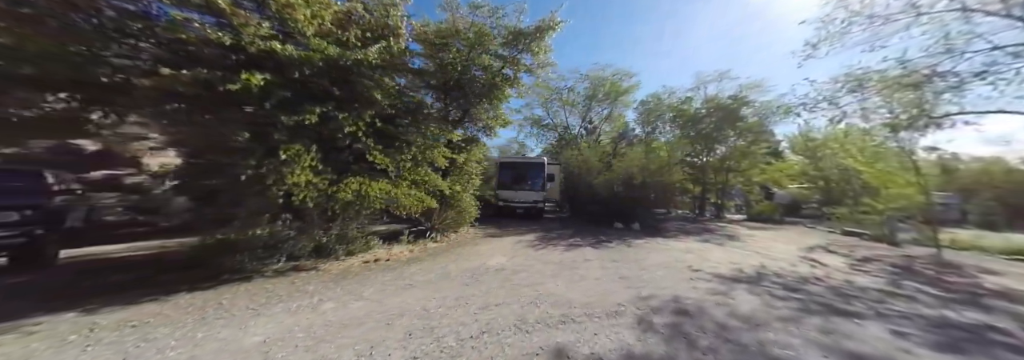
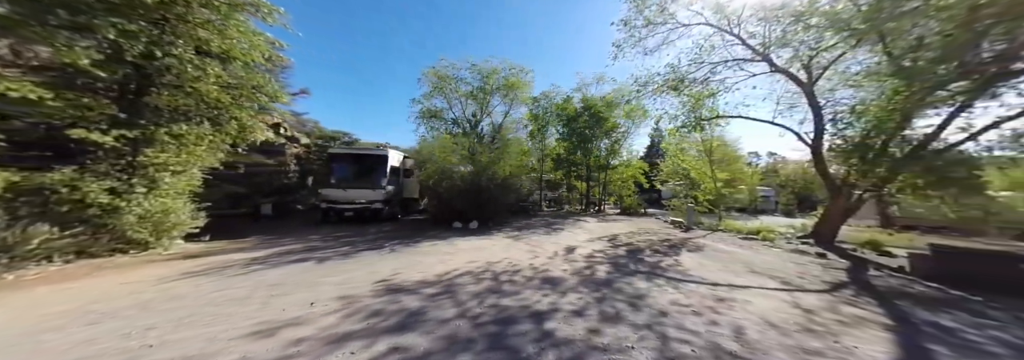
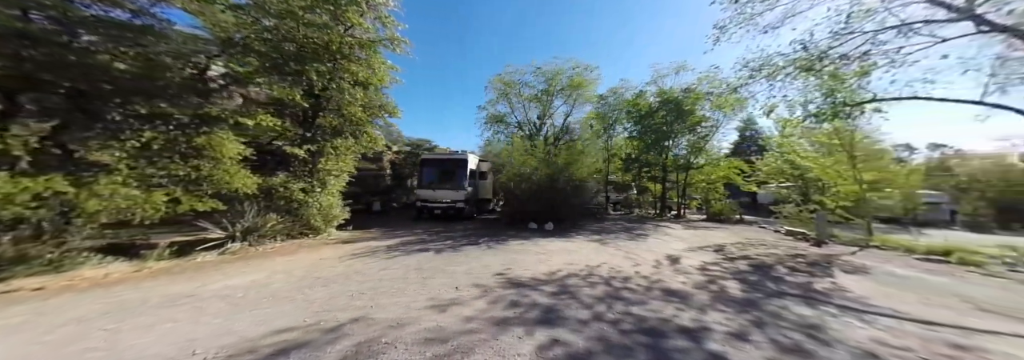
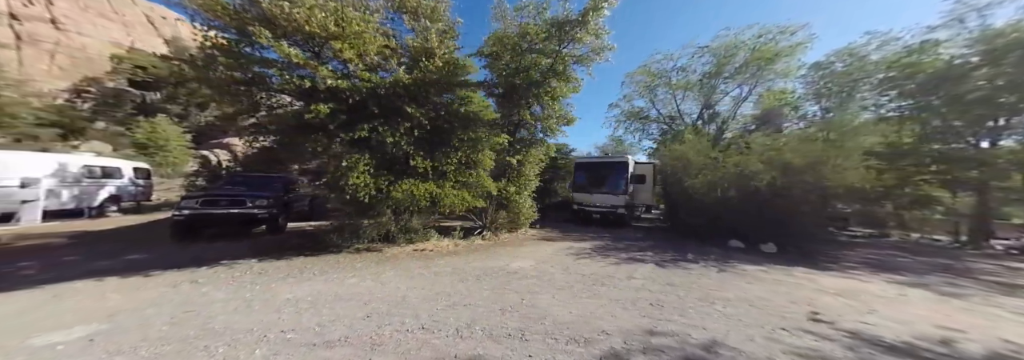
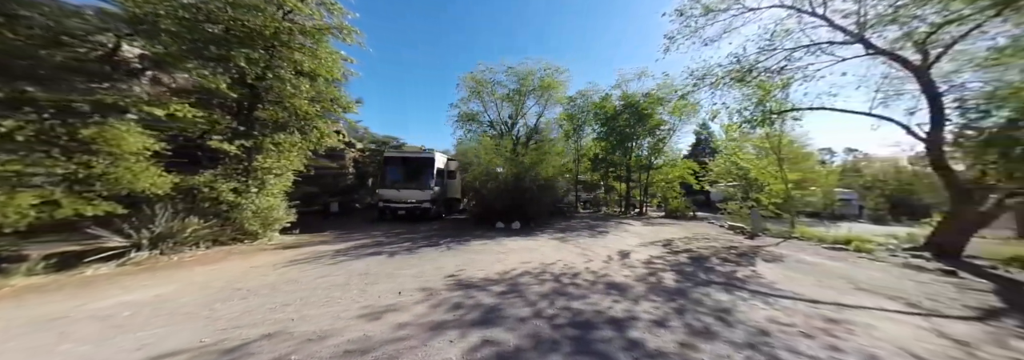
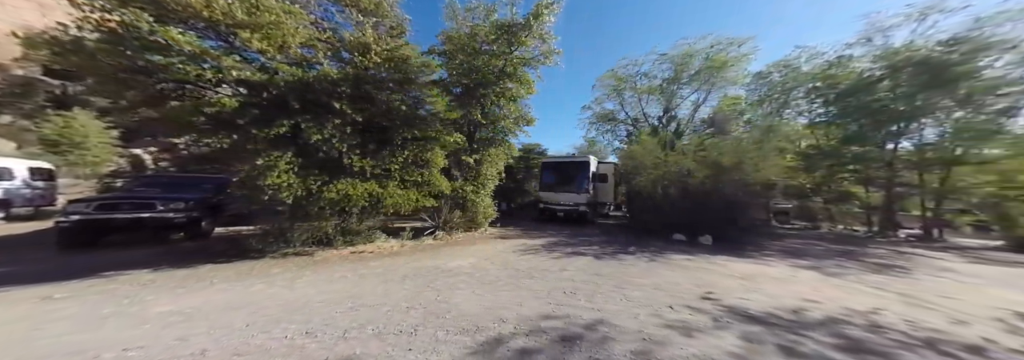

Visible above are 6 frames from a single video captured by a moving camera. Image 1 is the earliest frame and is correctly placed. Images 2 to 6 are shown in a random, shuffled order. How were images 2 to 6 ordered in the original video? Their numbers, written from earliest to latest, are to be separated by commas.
4, 6, 3, 5, 2
